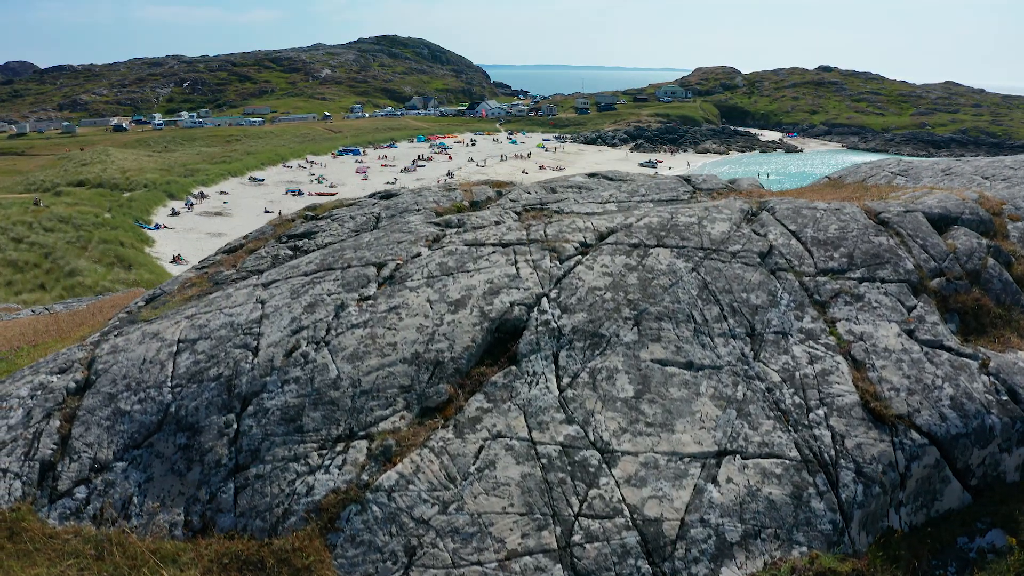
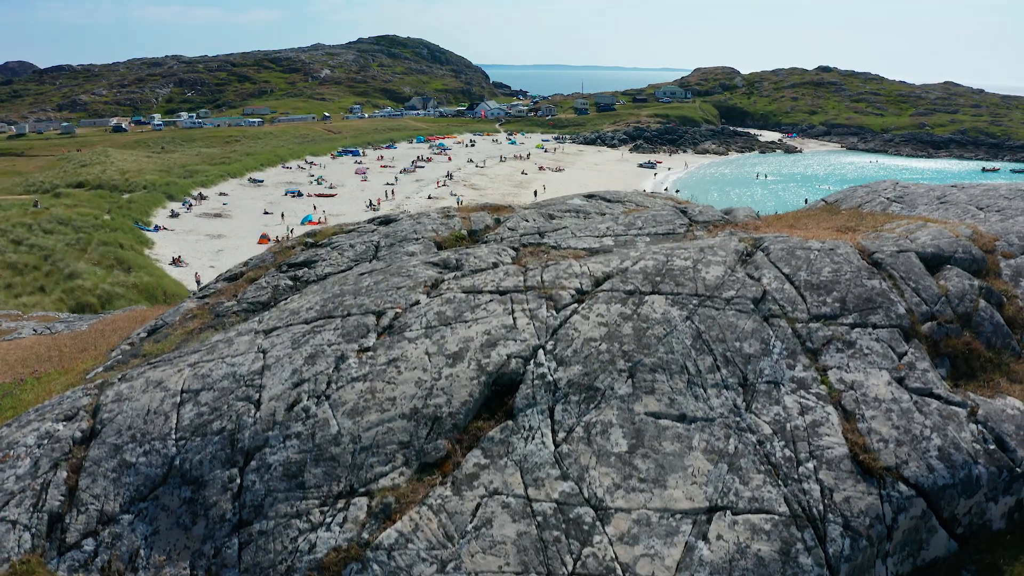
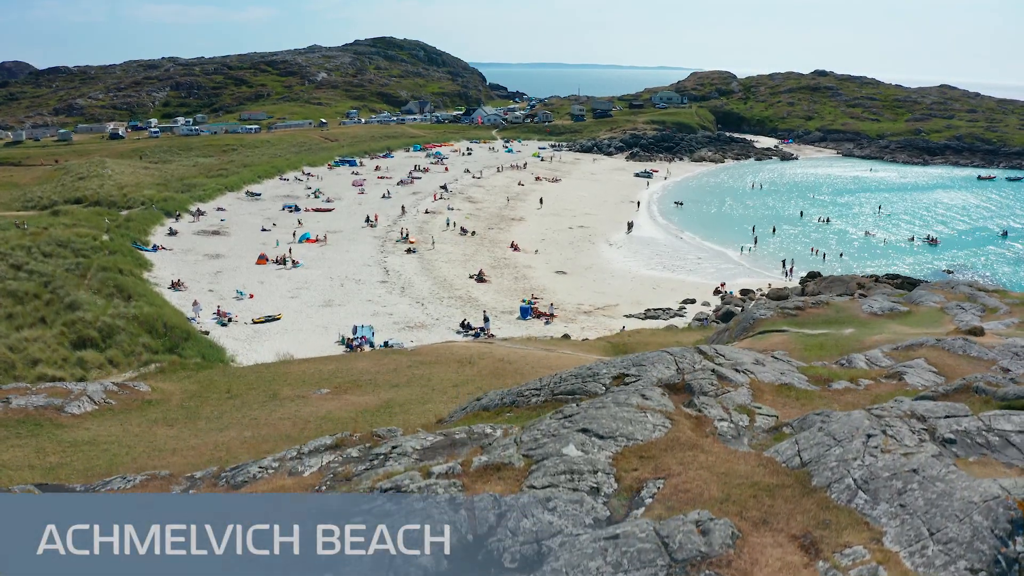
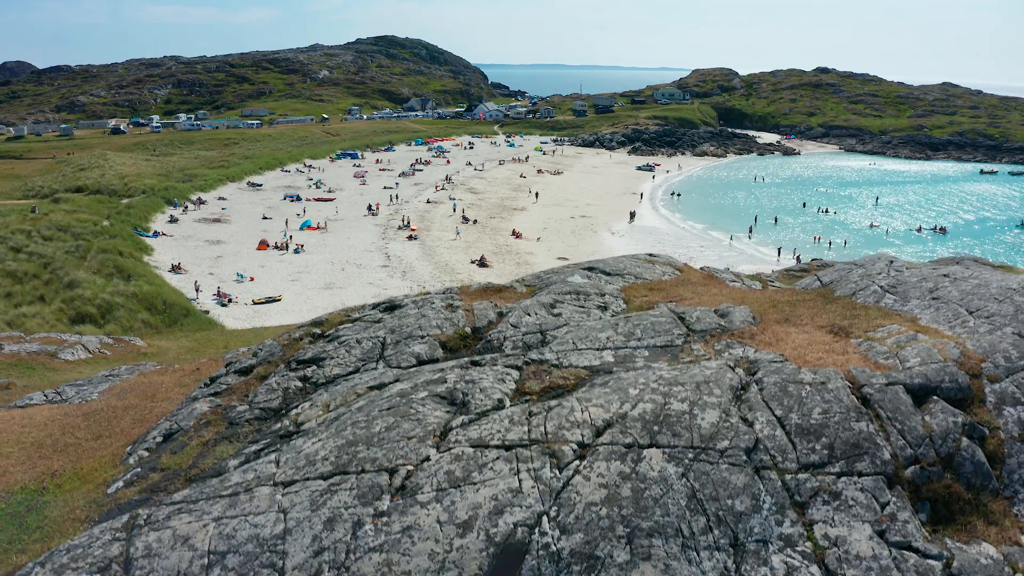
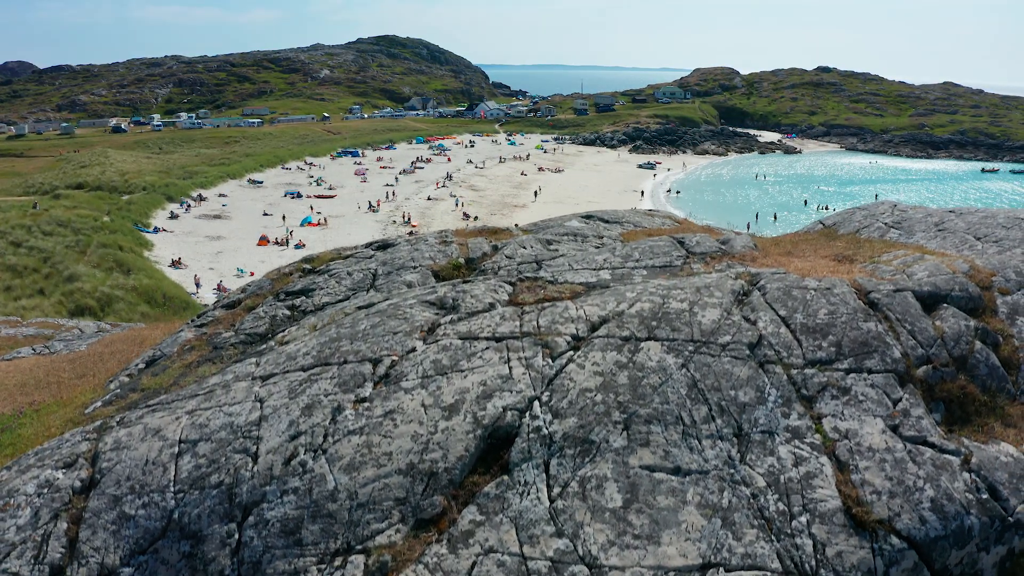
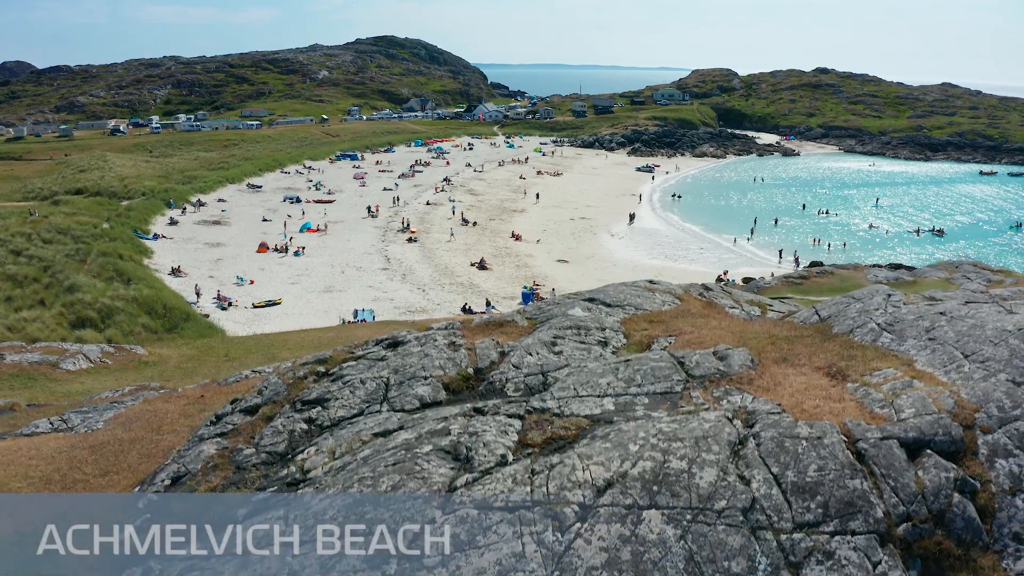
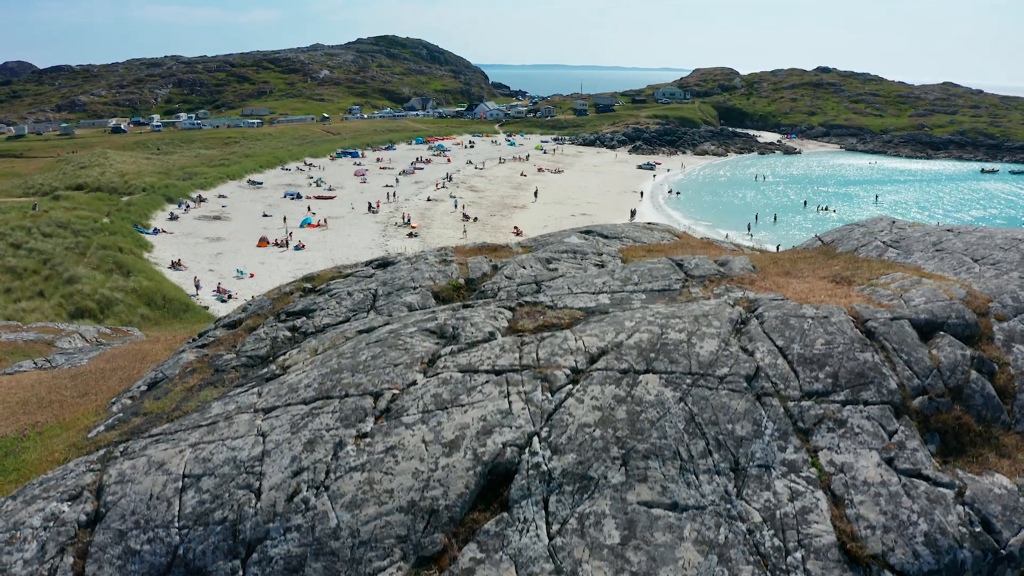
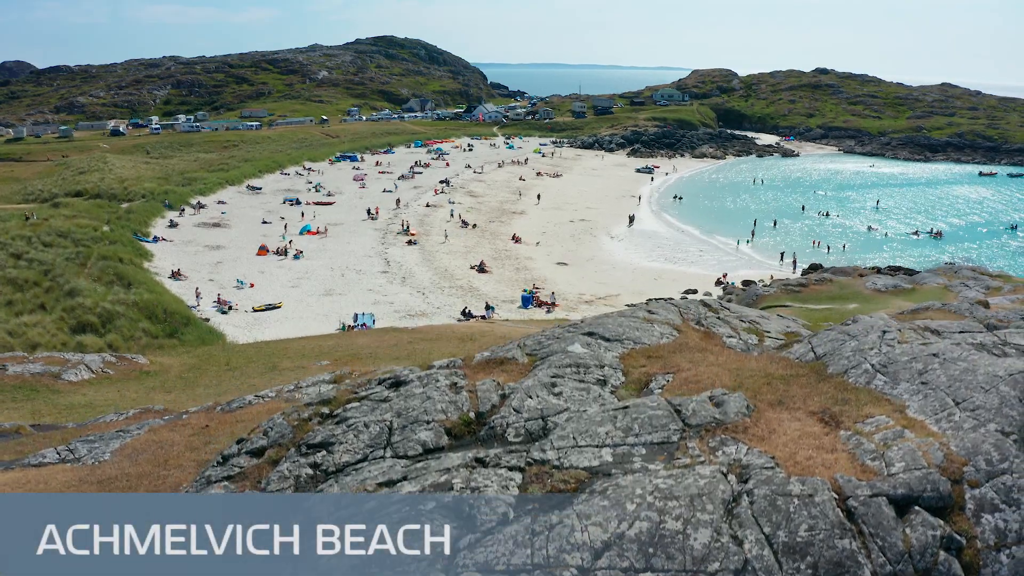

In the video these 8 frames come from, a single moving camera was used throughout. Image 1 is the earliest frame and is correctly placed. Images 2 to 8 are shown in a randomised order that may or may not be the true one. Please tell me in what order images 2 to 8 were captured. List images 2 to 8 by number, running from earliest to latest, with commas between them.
2, 5, 7, 4, 6, 8, 3
